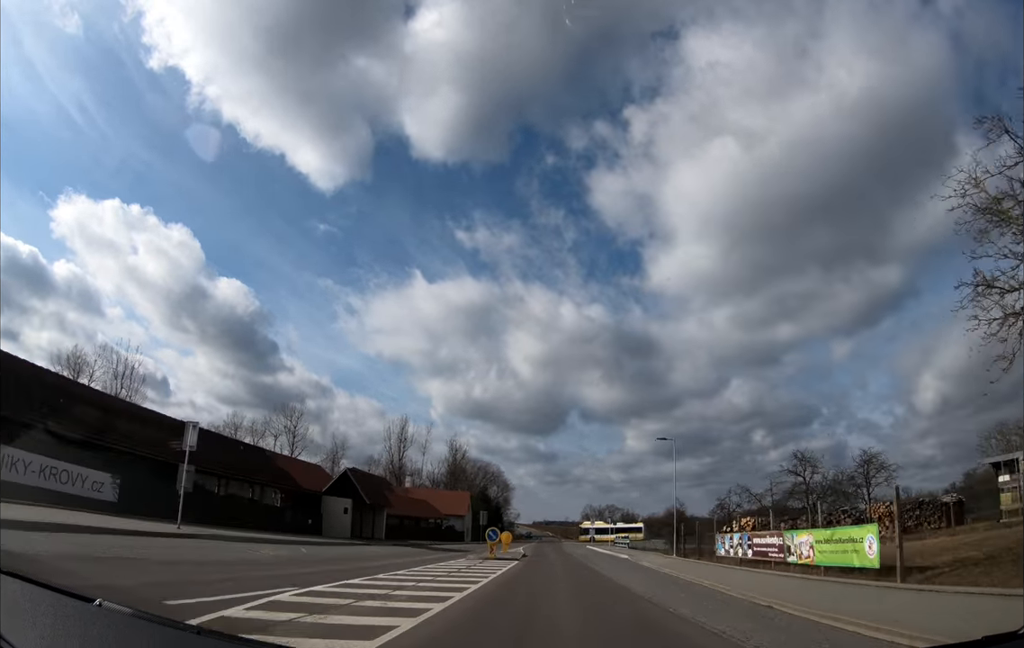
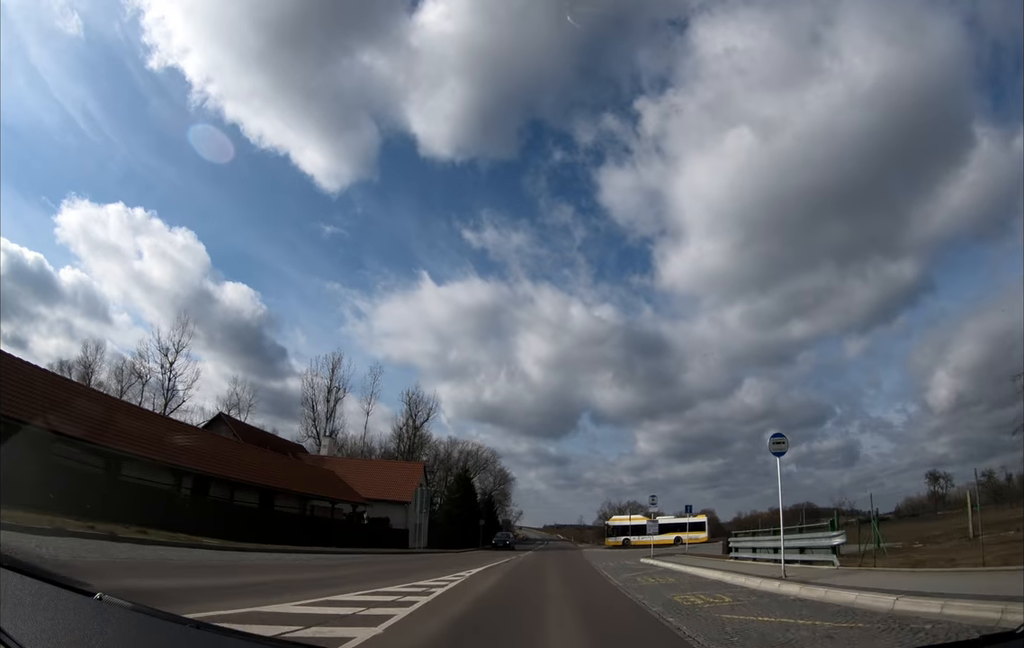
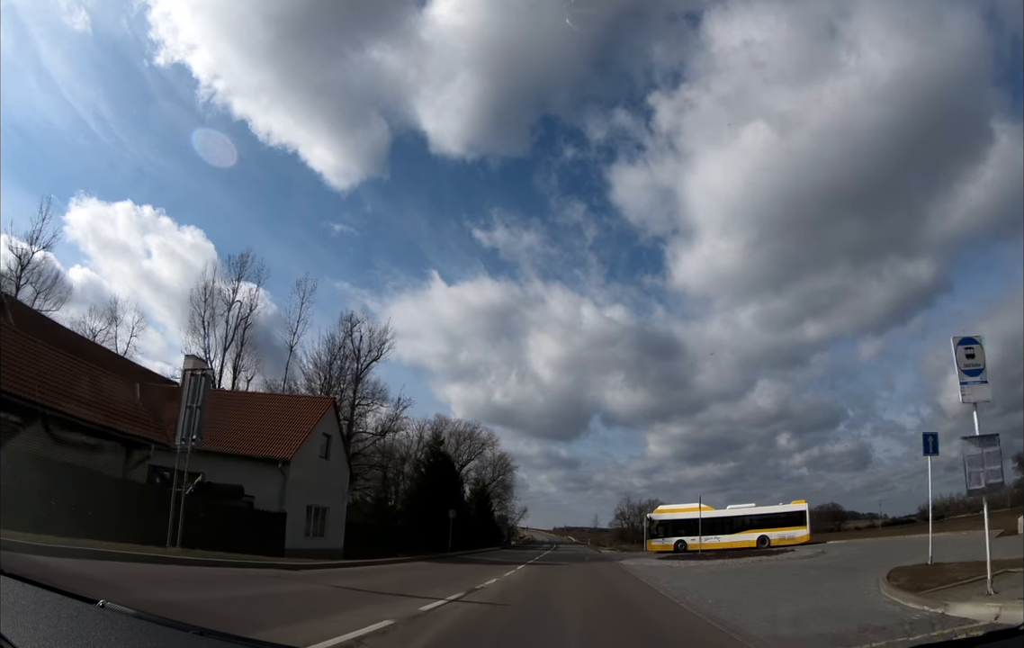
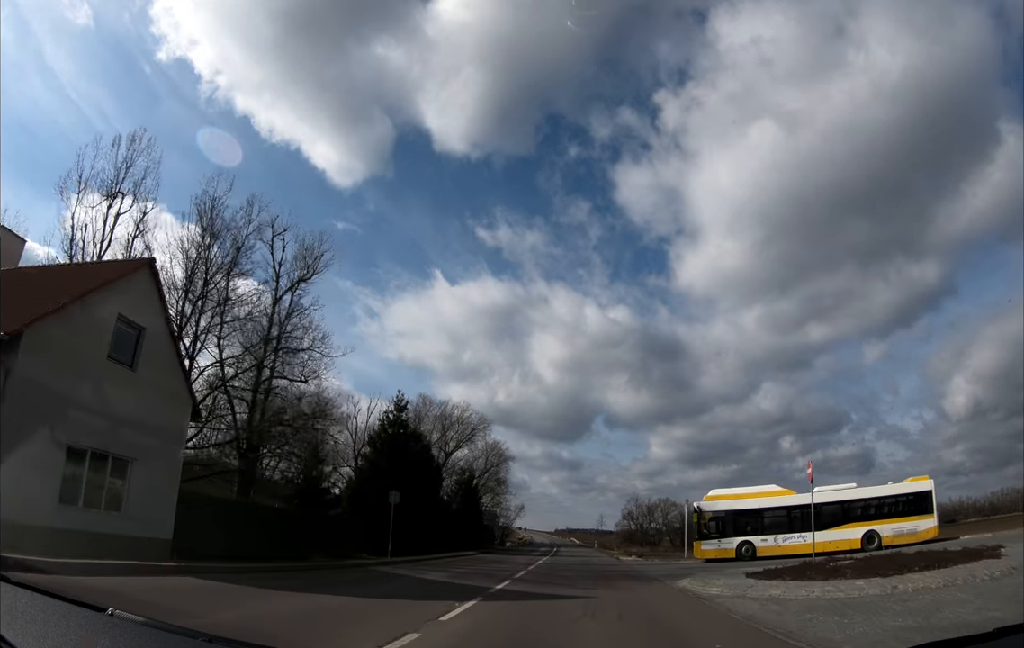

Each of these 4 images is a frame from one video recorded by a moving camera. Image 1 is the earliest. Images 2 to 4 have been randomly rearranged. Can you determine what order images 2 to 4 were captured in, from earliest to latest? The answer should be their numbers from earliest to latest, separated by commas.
2, 3, 4
